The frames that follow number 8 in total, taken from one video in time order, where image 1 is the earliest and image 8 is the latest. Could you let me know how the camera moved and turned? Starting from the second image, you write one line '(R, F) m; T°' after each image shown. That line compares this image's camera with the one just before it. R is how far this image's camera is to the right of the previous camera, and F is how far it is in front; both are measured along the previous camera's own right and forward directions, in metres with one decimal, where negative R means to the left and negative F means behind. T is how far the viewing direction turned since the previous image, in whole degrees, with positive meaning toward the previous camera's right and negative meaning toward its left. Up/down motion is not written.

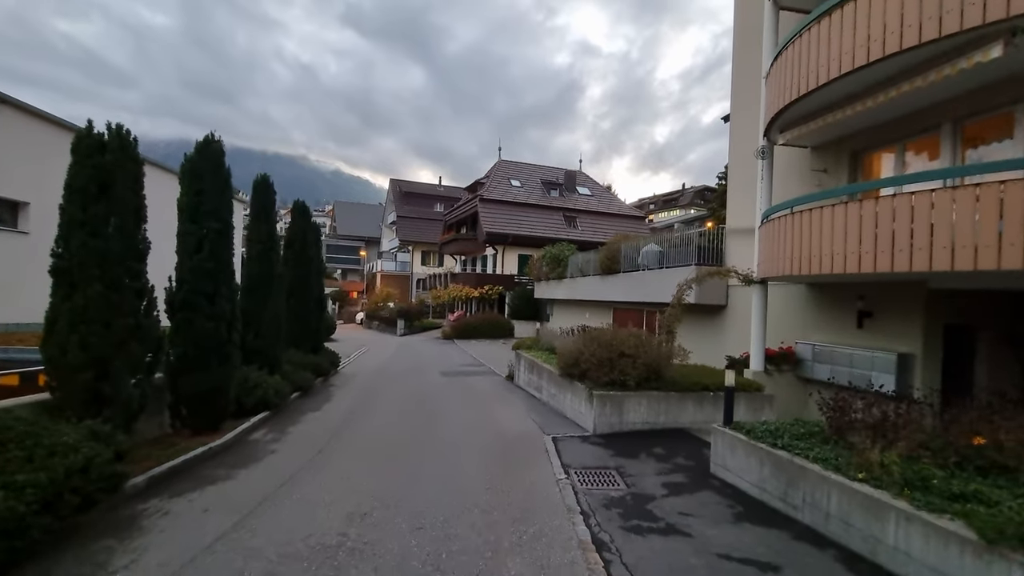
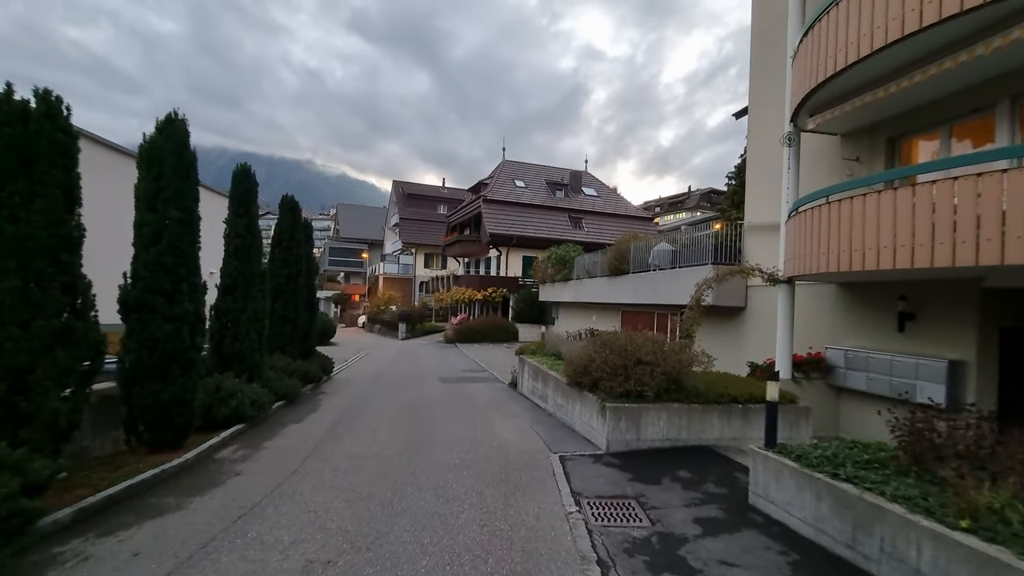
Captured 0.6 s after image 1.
(0.0, +0.9) m; -1°
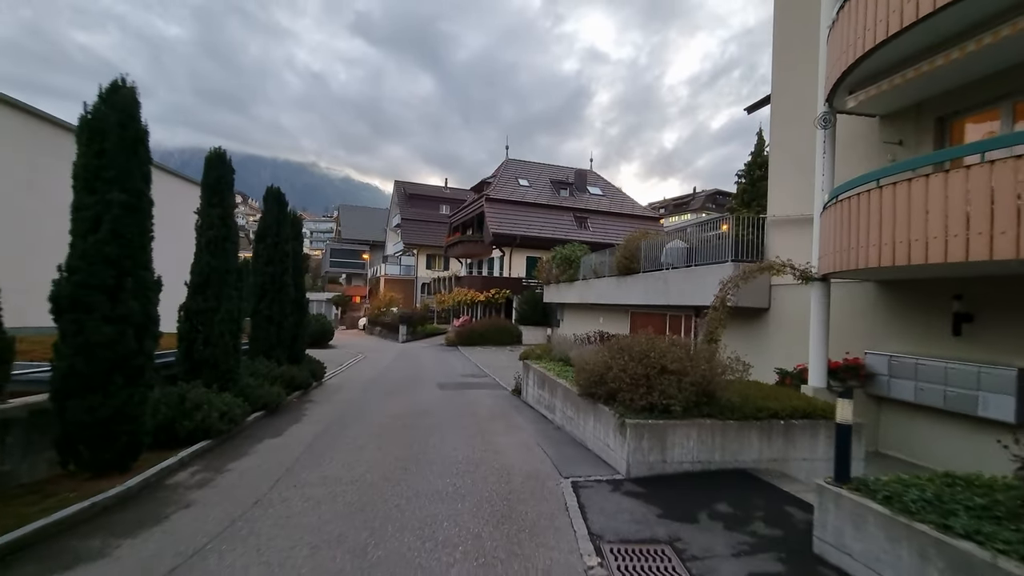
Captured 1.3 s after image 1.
(0.0, +1.0) m; 0°
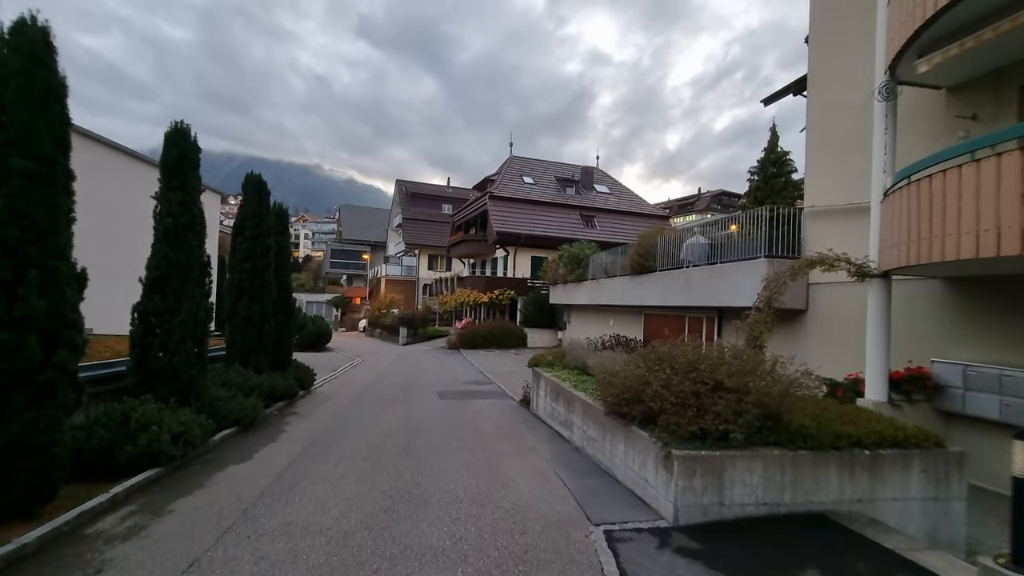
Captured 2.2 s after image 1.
(-0.1, +1.3) m; 0°
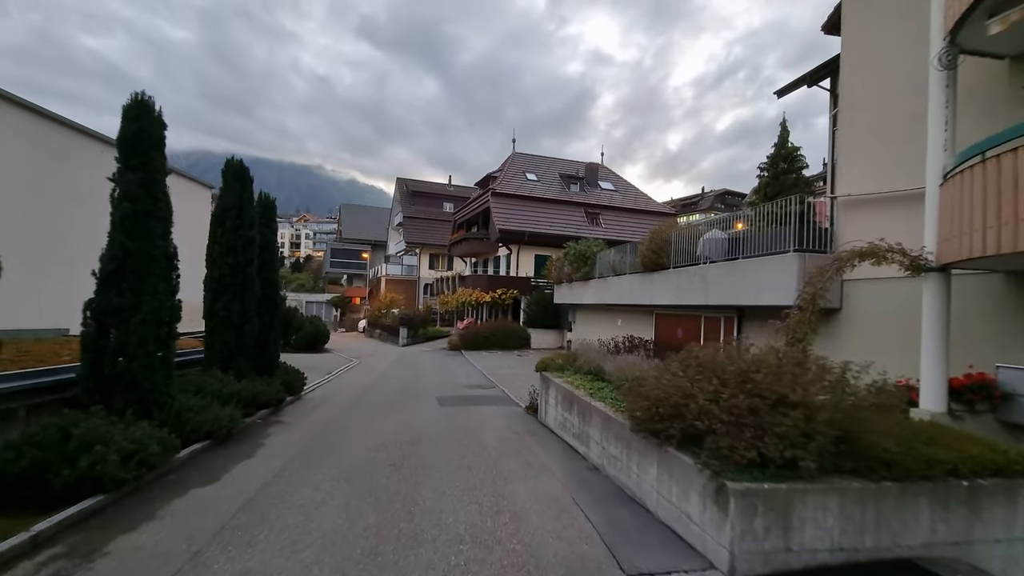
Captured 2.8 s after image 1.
(-0.1, +1.0) m; 0°
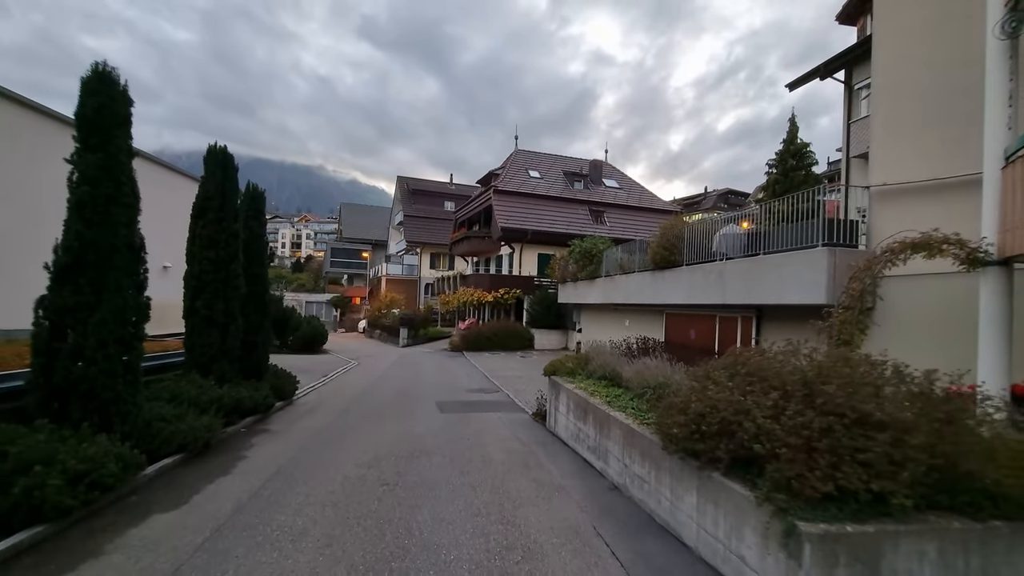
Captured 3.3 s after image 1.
(-0.1, +0.8) m; 0°
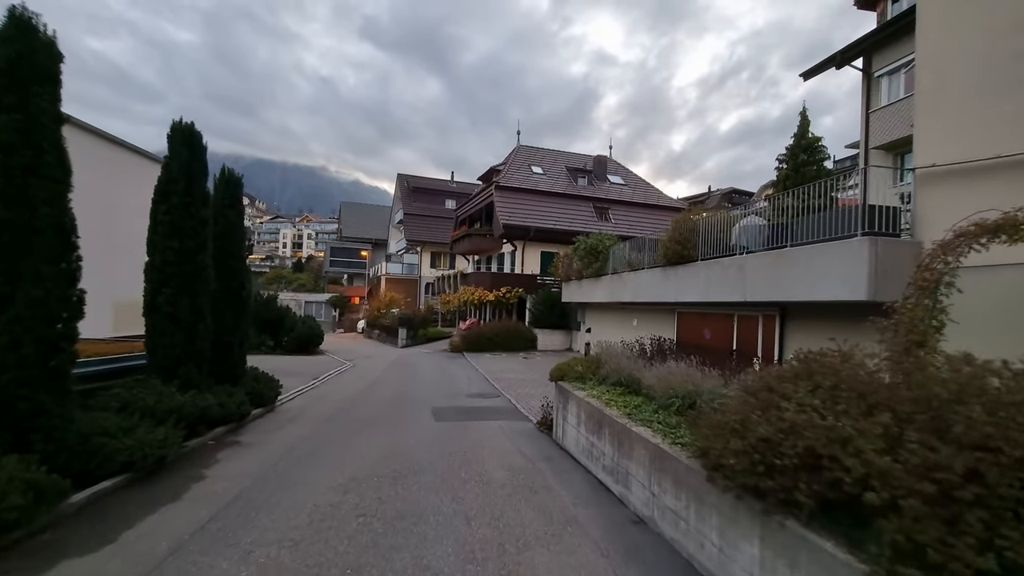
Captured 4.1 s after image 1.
(0.0, +1.0) m; 0°
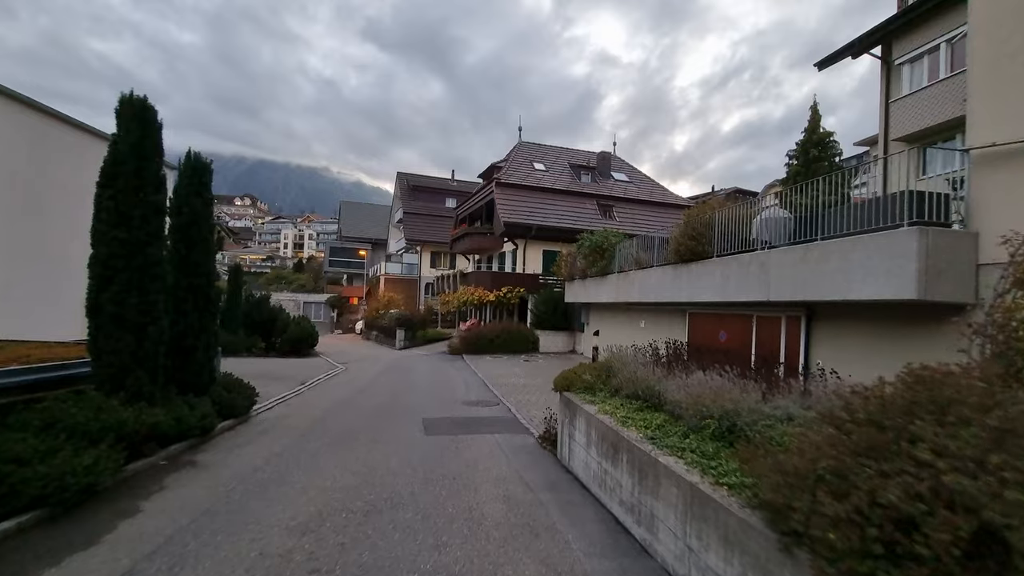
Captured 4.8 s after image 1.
(+0.1, +1.0) m; 0°
